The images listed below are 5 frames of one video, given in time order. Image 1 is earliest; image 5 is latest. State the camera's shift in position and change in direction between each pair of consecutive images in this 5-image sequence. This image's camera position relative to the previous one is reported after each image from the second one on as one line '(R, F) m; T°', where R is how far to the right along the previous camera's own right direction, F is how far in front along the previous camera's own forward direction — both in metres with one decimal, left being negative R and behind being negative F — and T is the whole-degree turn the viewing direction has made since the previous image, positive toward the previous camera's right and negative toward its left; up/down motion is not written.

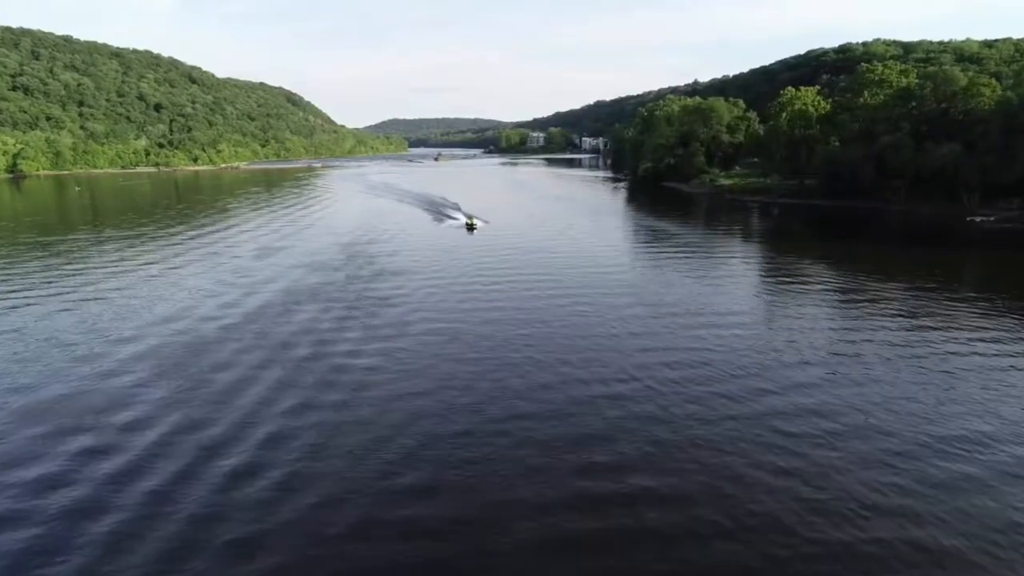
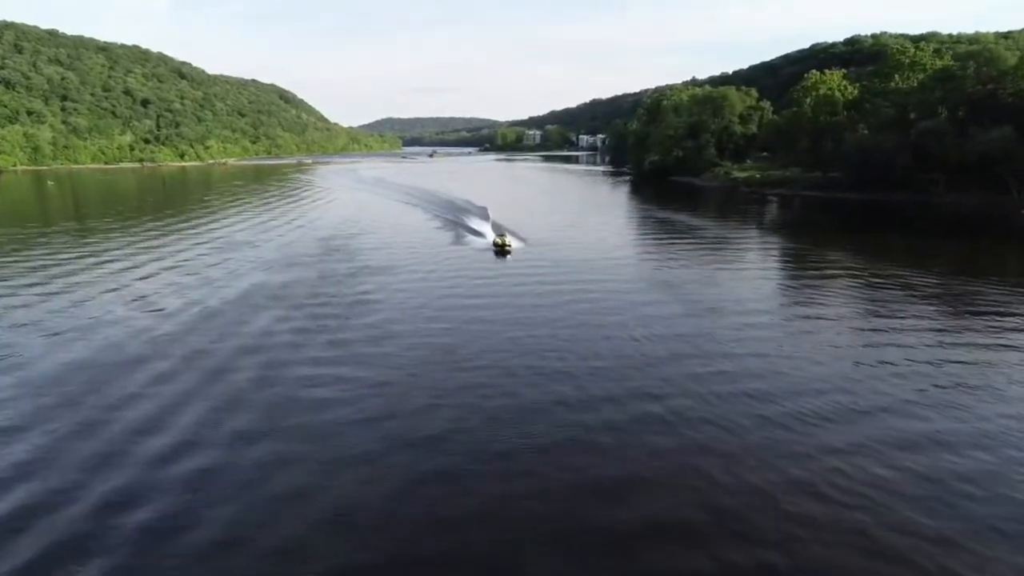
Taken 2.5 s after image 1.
(-0.4, +5.0) m; 0°
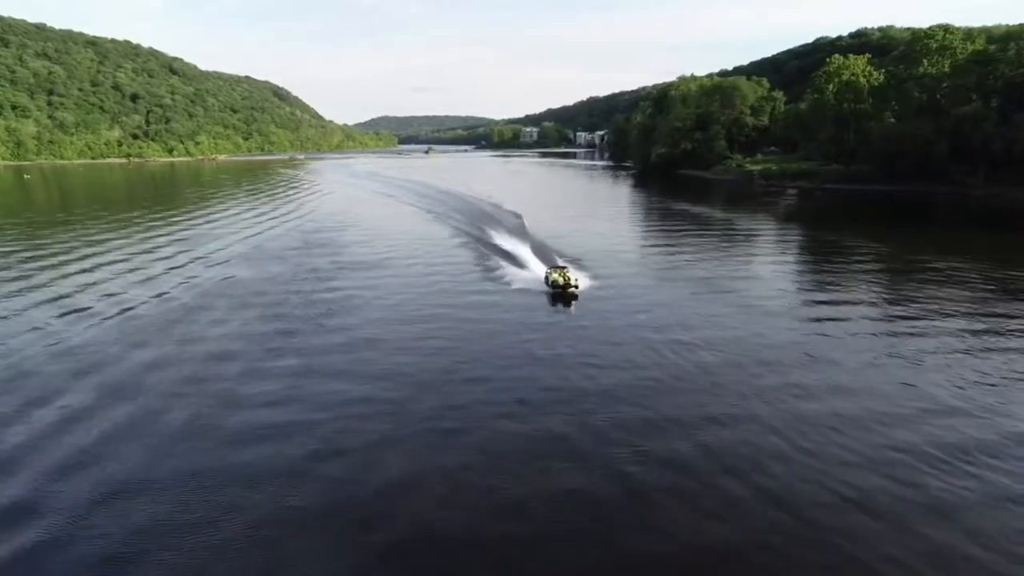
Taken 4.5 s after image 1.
(-0.5, +3.8) m; 0°
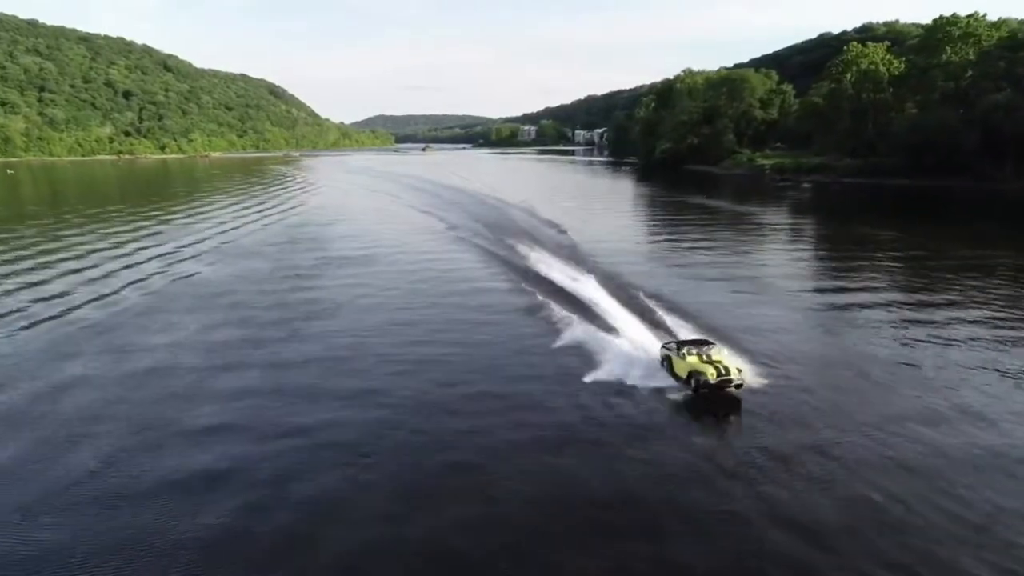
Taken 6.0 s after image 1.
(-0.4, +2.6) m; 0°
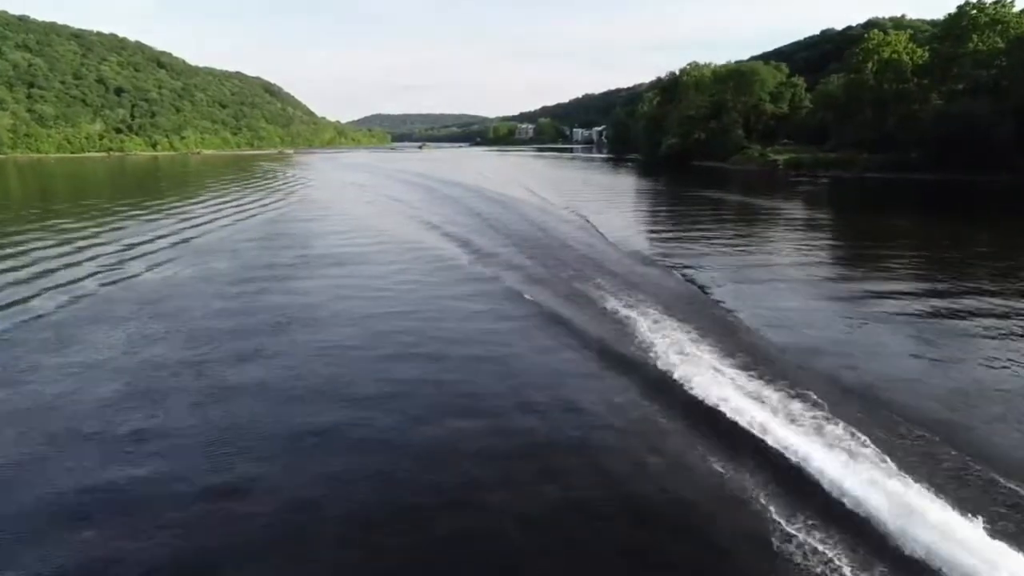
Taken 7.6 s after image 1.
(-0.3, +2.8) m; 0°
